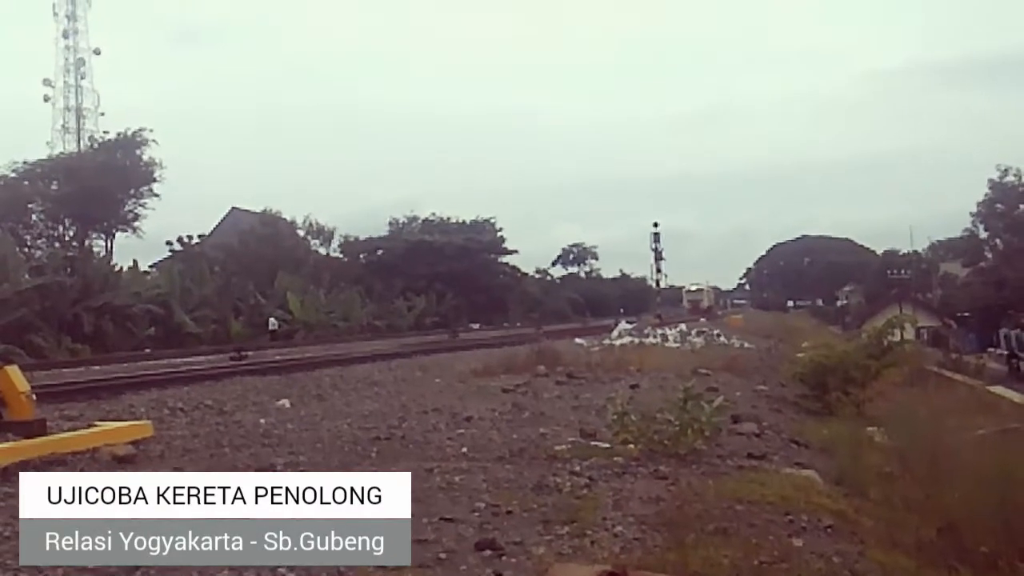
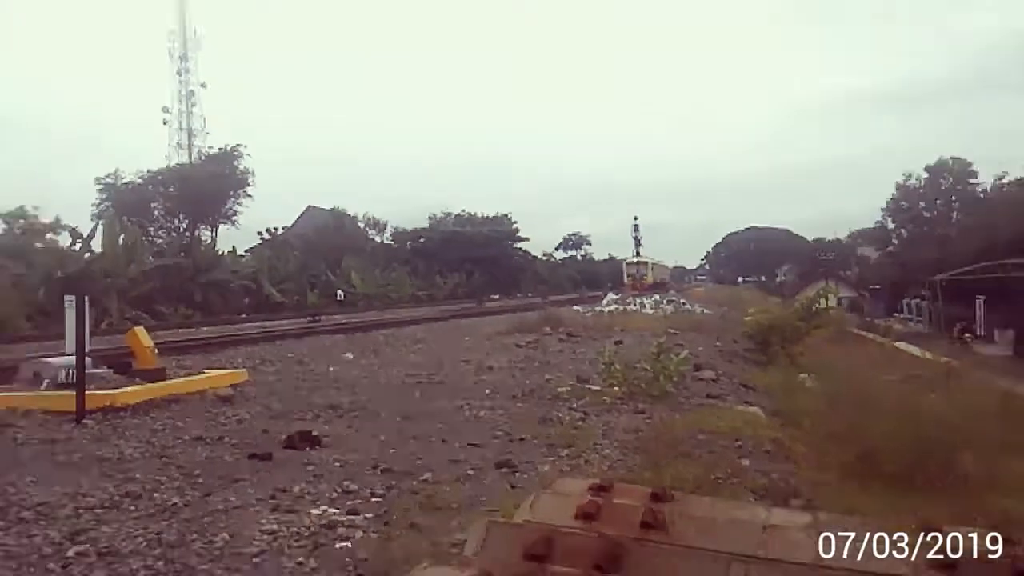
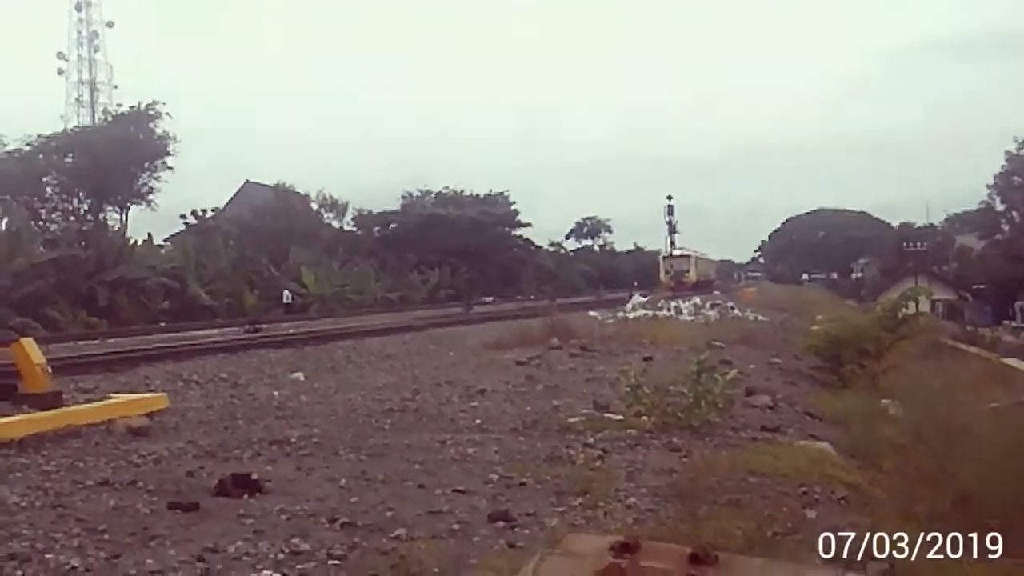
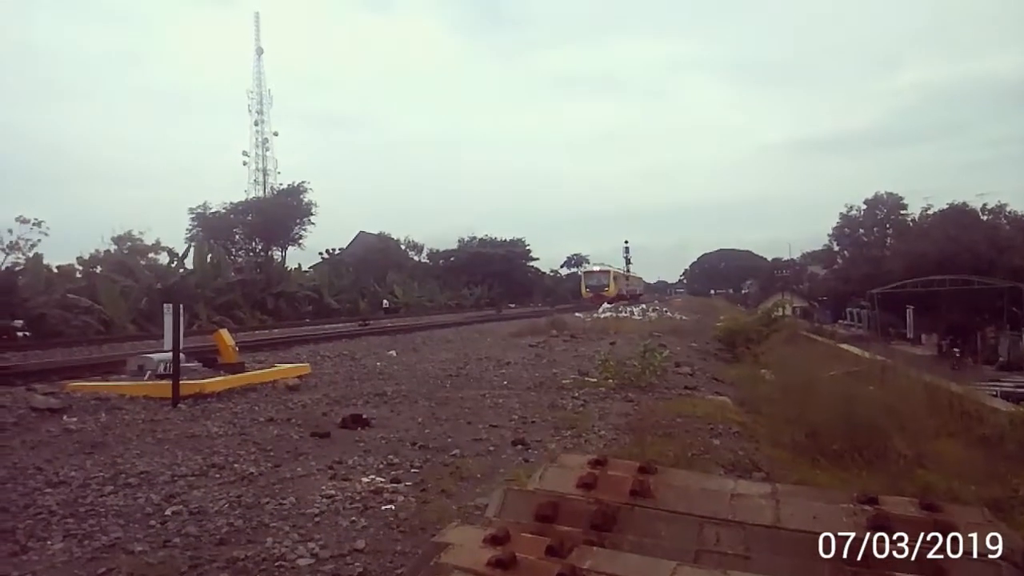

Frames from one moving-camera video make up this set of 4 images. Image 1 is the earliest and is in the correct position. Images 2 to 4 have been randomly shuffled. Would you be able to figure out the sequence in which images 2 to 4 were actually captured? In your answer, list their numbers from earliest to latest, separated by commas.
3, 2, 4
